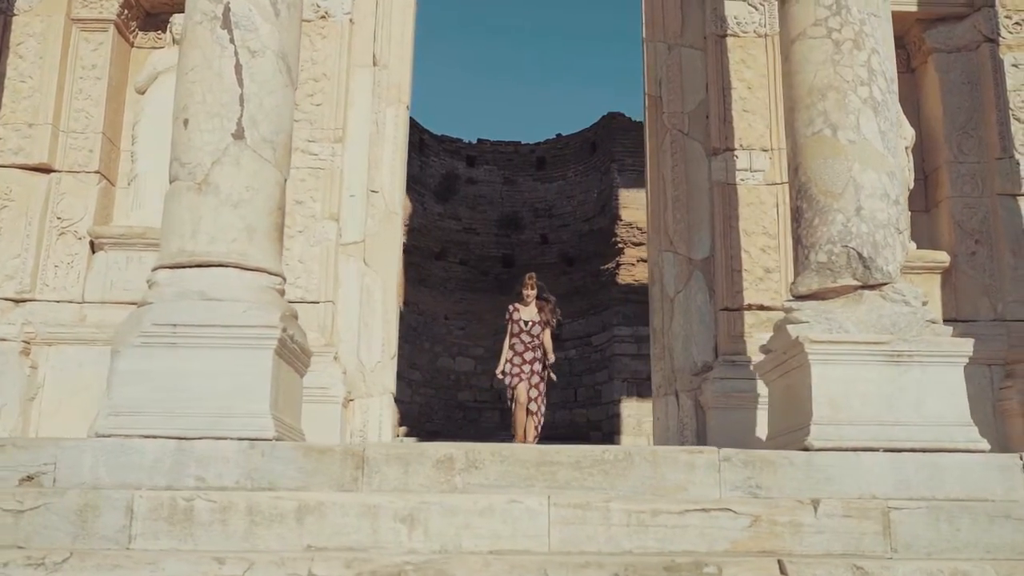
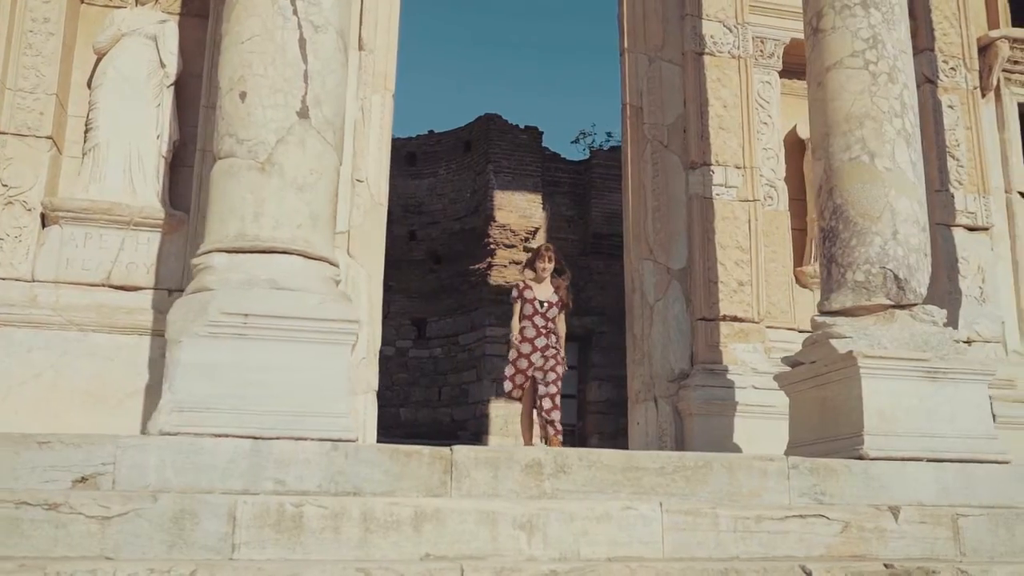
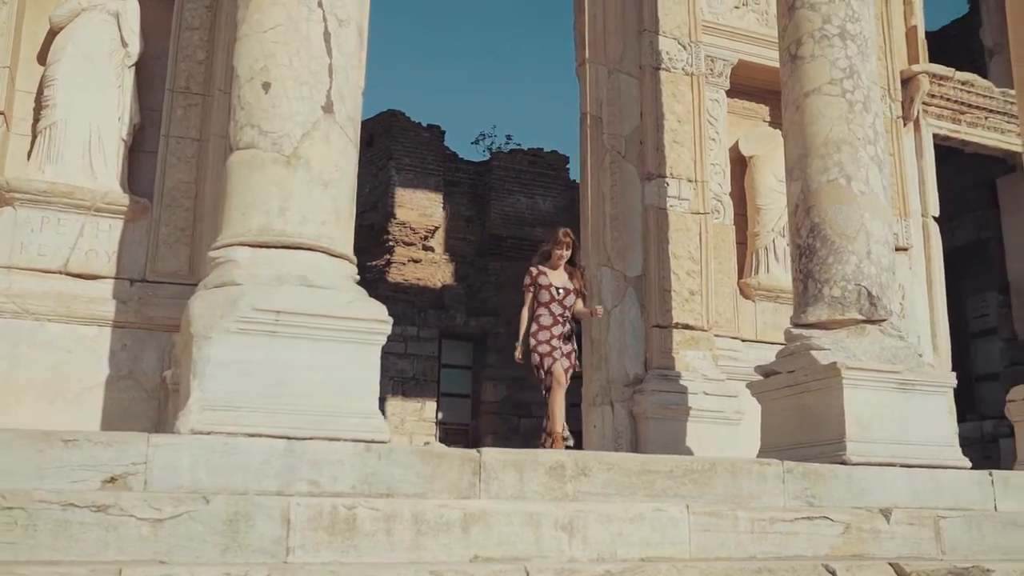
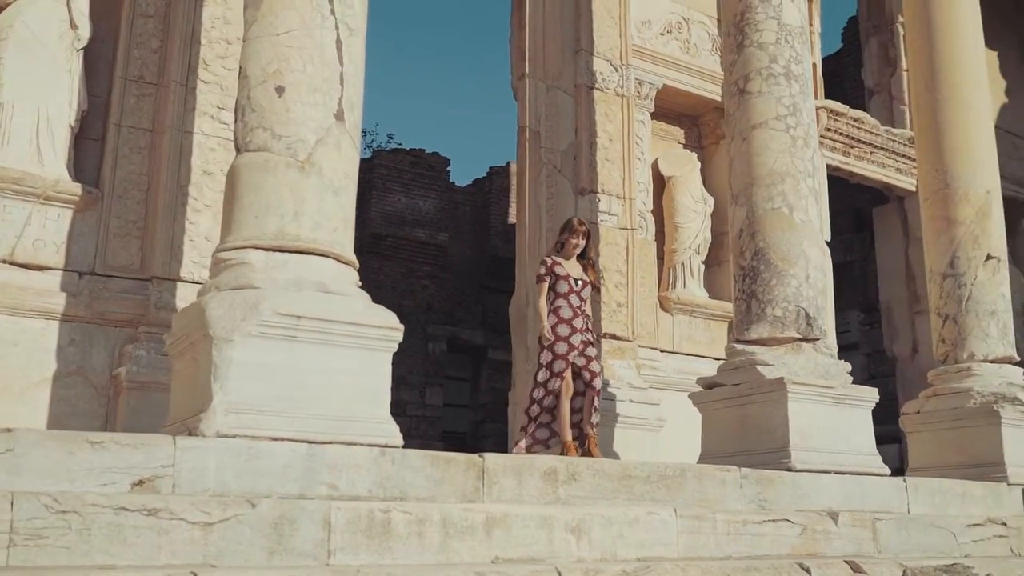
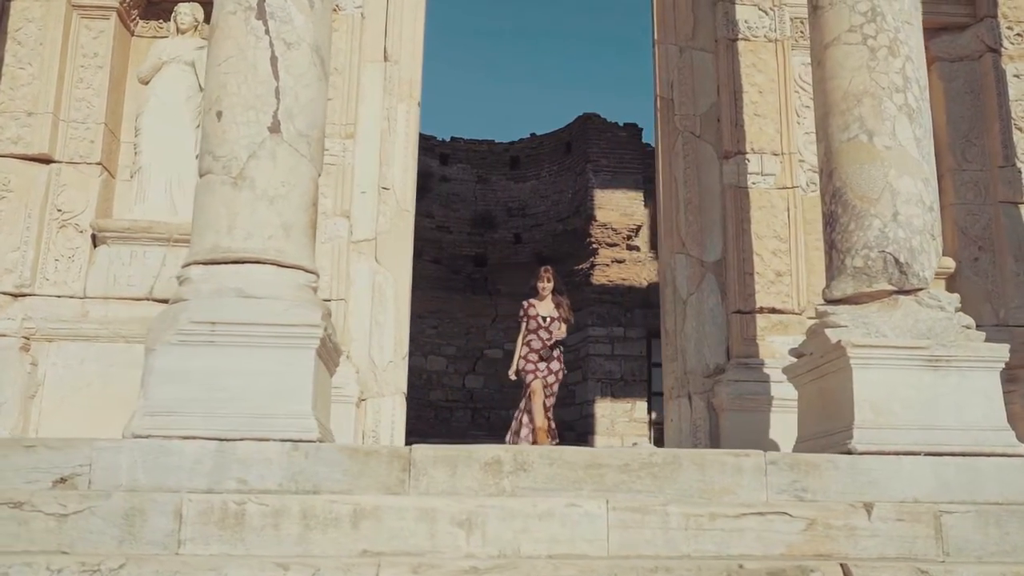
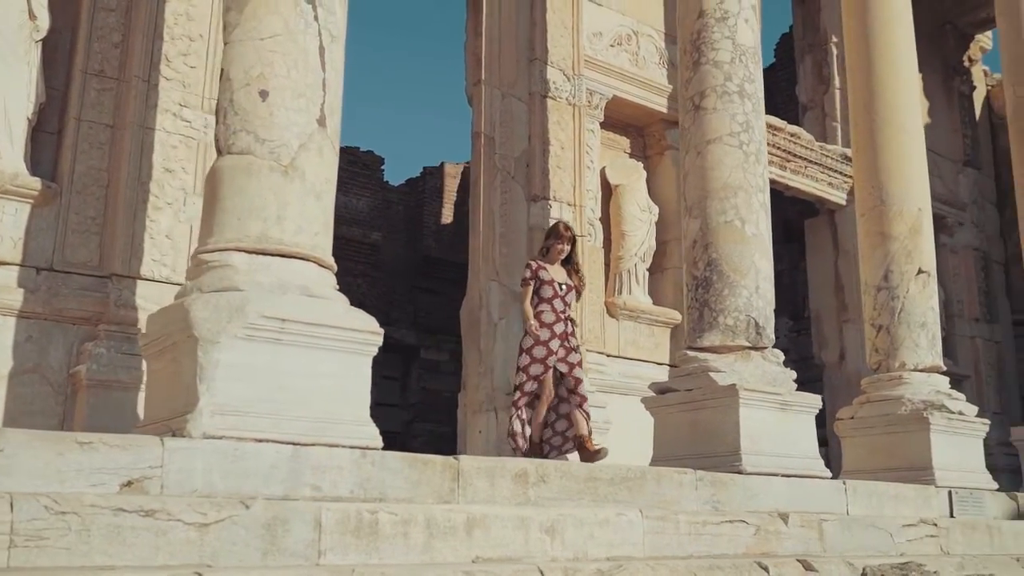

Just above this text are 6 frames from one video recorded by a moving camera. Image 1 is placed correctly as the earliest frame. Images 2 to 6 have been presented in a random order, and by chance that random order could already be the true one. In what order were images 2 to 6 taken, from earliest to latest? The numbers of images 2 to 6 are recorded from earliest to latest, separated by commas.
5, 2, 3, 4, 6
